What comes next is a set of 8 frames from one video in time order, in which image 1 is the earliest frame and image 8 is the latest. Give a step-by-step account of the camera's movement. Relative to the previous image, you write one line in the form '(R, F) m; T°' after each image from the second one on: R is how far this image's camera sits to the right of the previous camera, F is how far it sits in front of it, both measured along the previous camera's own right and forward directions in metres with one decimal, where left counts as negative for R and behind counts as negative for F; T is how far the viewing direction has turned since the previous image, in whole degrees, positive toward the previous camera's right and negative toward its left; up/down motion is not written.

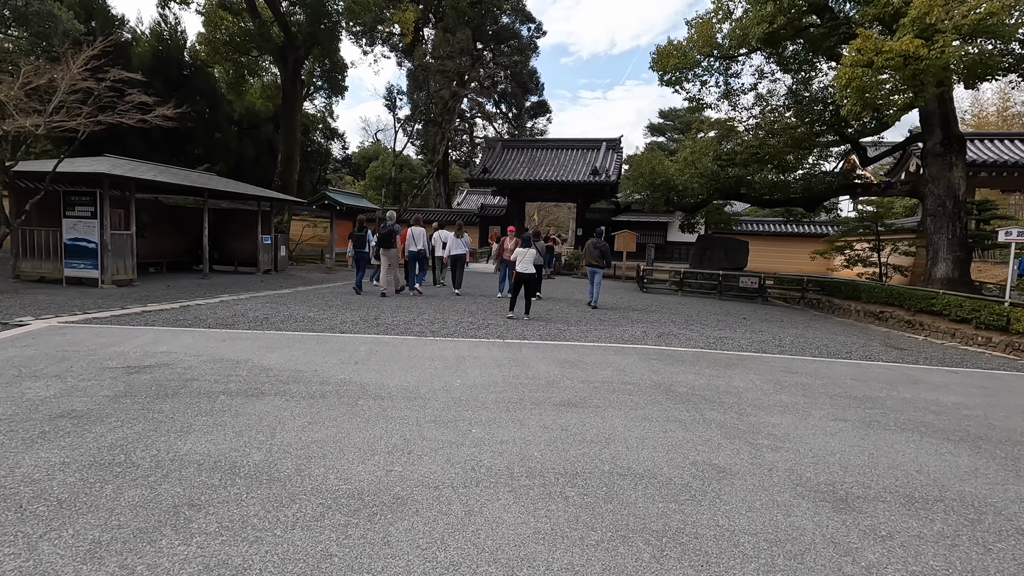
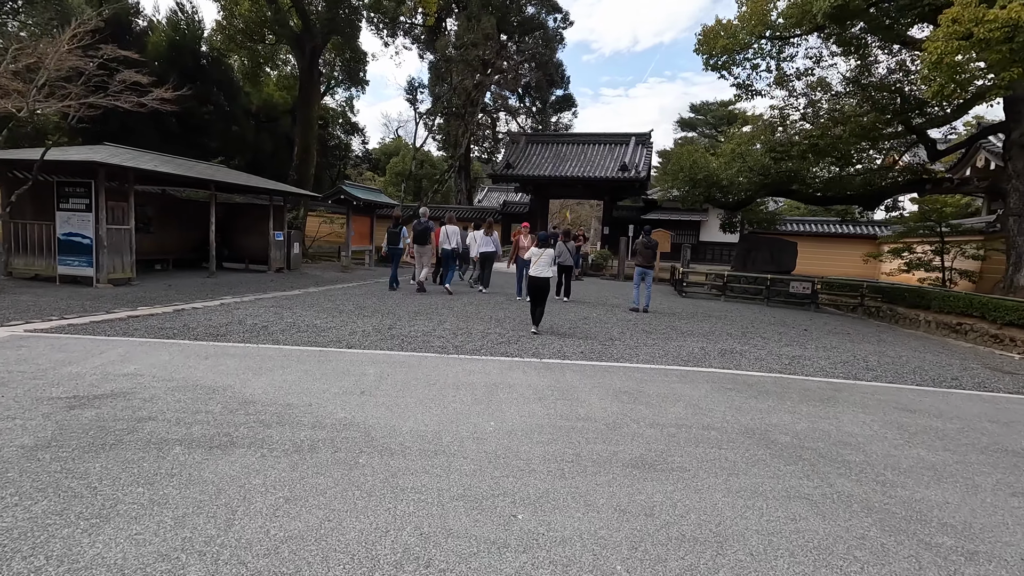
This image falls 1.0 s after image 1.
(-0.2, +1.0) m; -2°
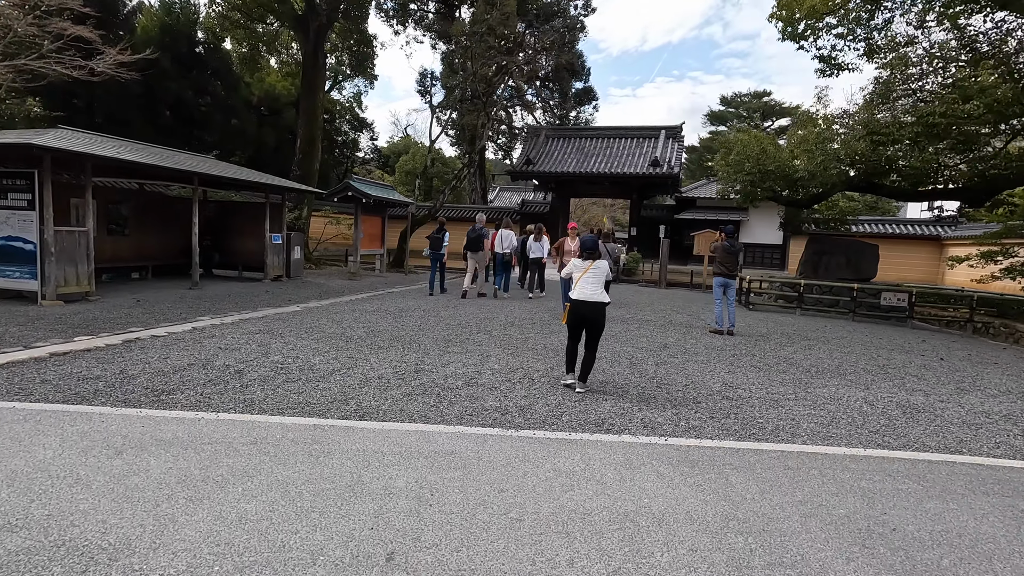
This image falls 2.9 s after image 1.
(-0.6, +1.8) m; -1°
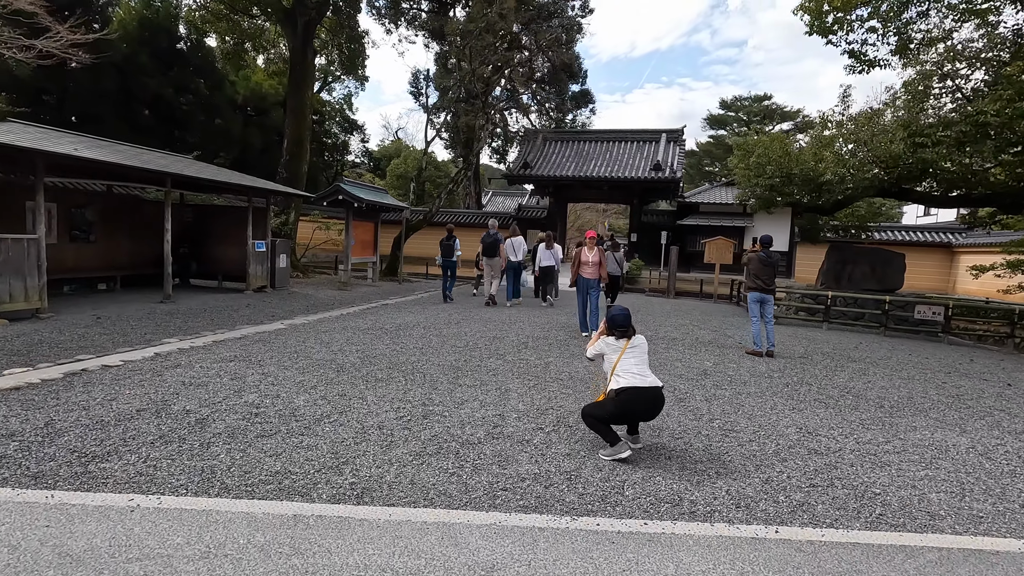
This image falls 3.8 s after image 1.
(-0.3, +0.8) m; +1°
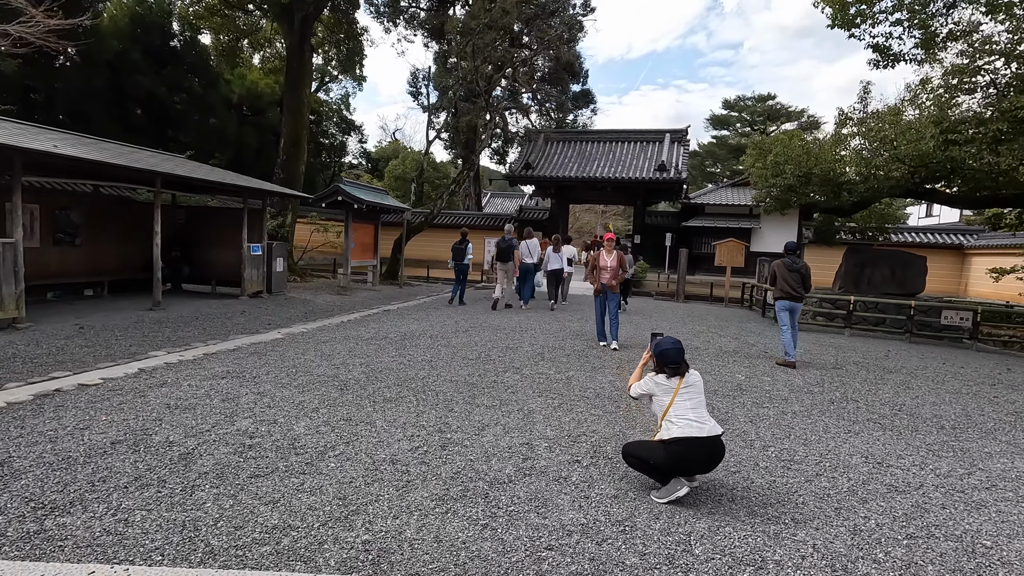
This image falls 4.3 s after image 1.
(-0.2, +0.4) m; 0°
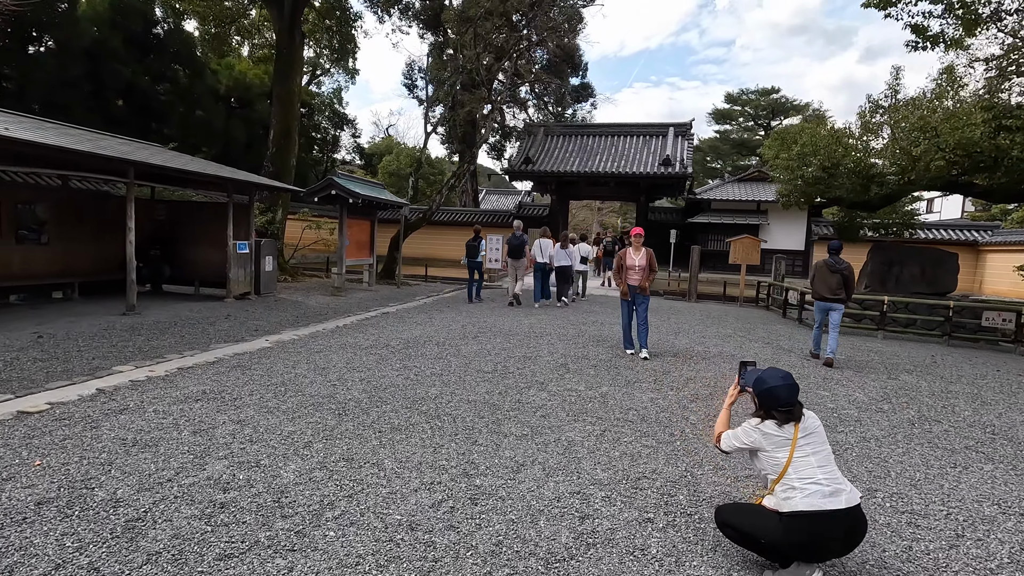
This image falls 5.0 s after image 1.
(-0.3, +0.7) m; +1°
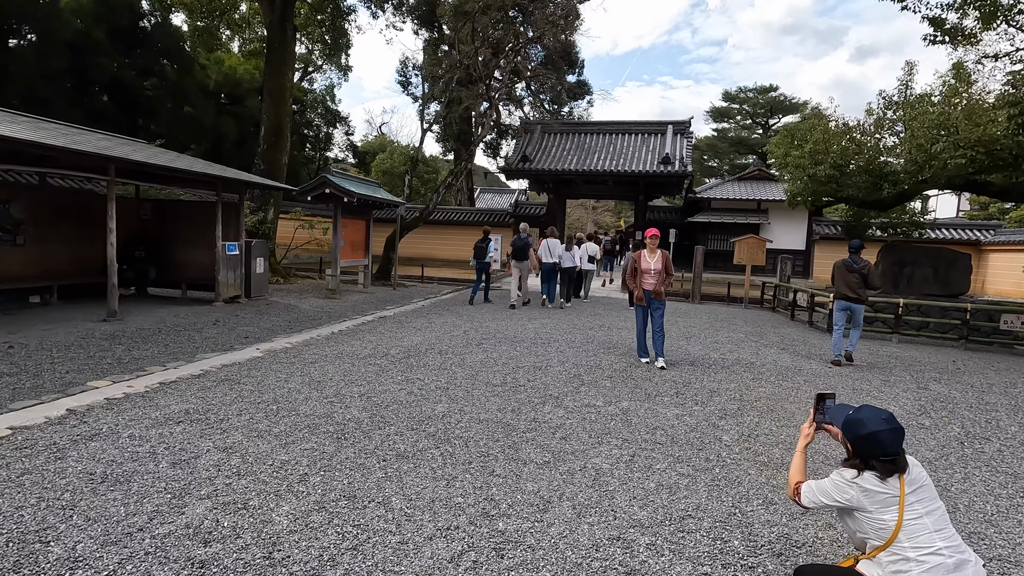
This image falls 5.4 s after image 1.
(-0.1, +0.3) m; +1°
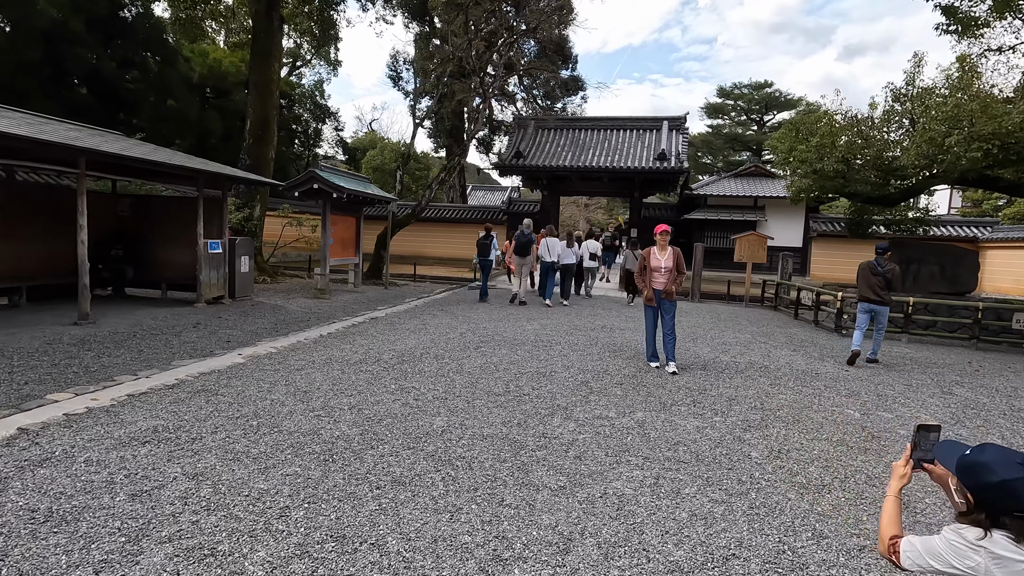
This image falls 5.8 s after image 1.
(-0.1, +0.3) m; +1°
